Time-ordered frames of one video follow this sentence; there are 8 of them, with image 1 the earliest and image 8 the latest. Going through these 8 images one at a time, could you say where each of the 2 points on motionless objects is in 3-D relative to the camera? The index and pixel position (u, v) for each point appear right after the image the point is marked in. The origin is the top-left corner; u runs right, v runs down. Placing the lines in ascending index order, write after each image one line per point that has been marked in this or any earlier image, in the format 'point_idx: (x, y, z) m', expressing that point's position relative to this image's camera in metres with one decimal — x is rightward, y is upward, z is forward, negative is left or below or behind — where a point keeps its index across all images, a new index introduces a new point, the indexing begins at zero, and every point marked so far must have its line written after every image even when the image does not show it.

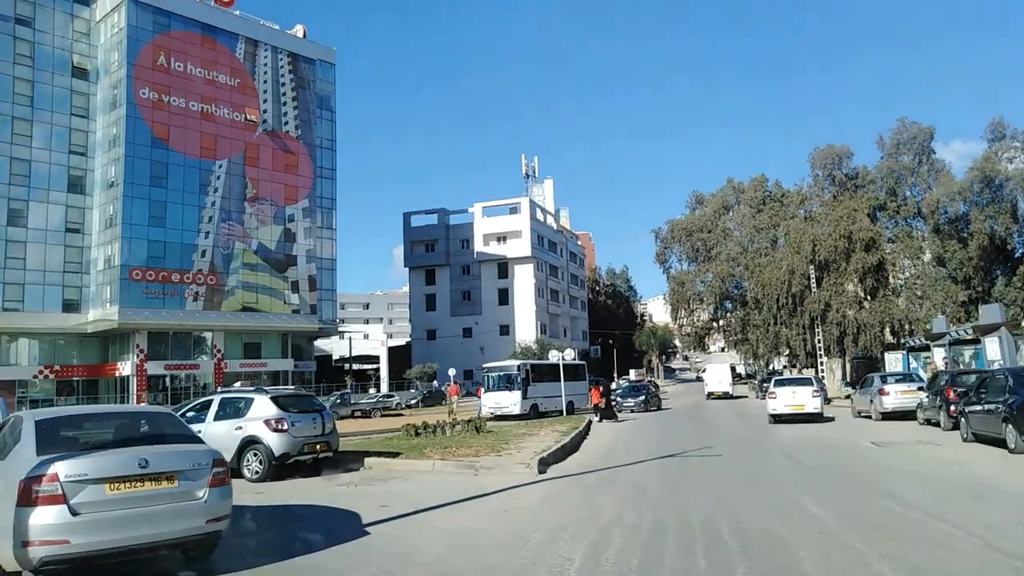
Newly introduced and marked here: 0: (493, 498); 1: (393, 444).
0: (-0.3, -2.9, +10.1) m
1: (-2.7, -3.5, +16.6) m
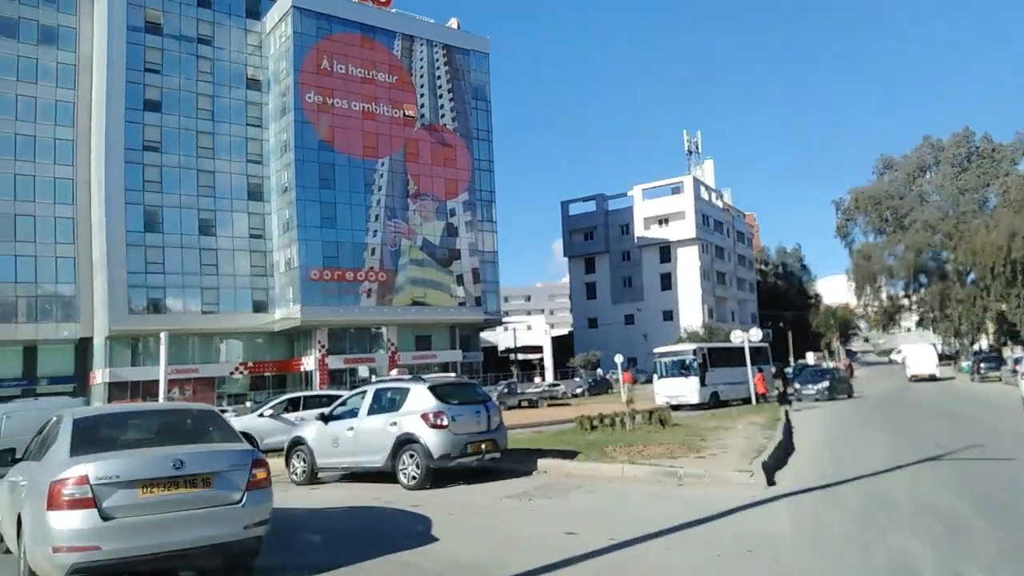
0: (+2.1, -2.4, +7.5) m
1: (+1.1, -3.0, +14.4) m
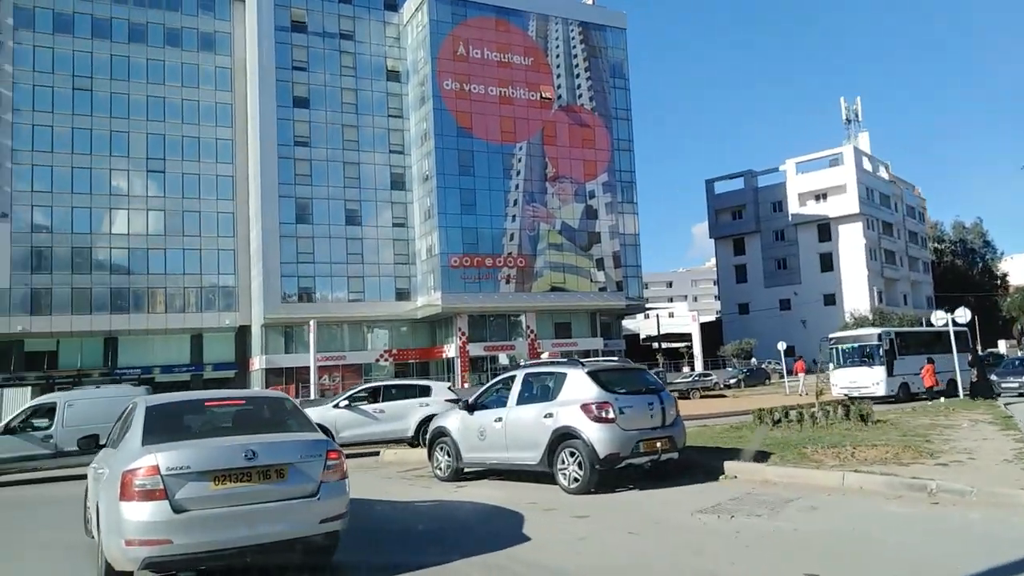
0: (+3.6, -2.0, +5.3) m
1: (+3.9, -2.5, +12.2) m
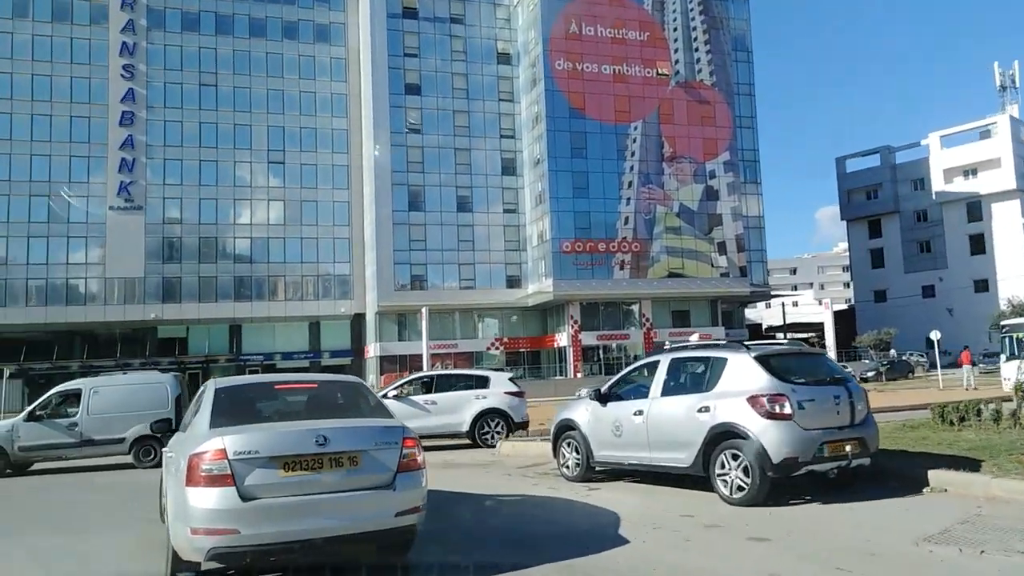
0: (+4.4, -1.6, +3.2) m
1: (+5.7, -2.1, +10.0) m
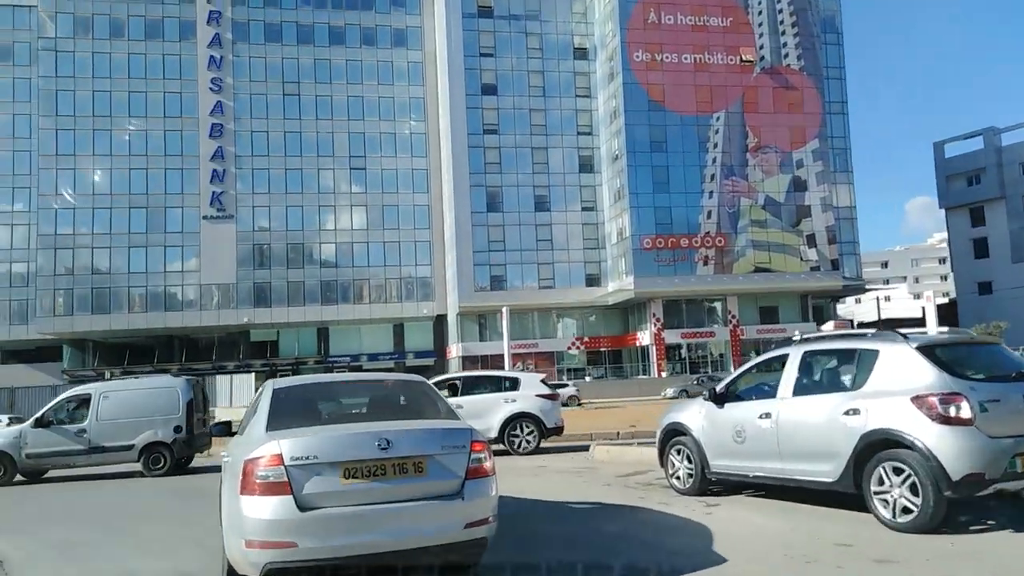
0: (+4.9, -1.5, +2.3) m
1: (+7.0, -1.9, +8.9) m
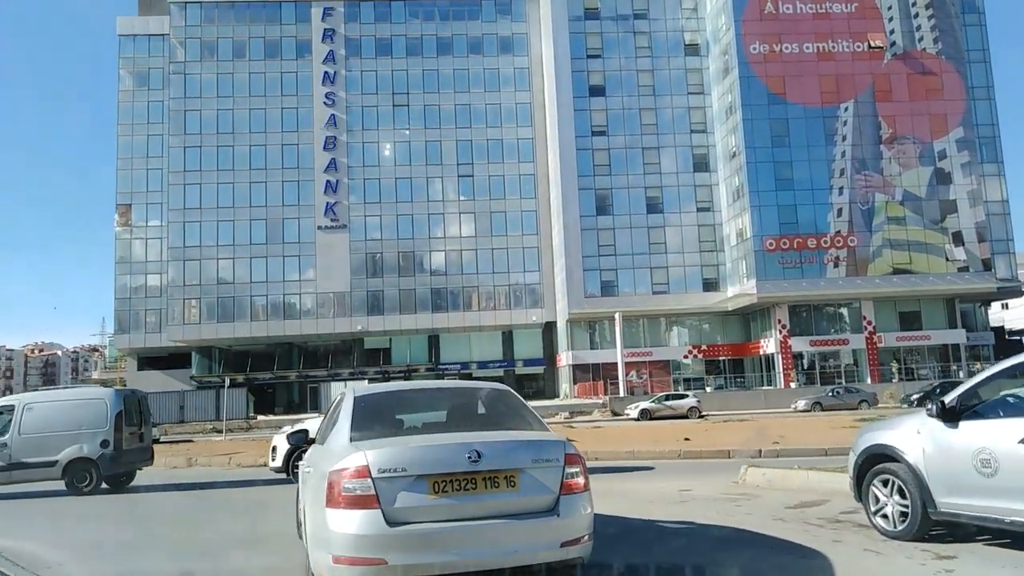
0: (+5.2, -1.2, -0.1) m
1: (+8.2, -1.7, +6.2) m
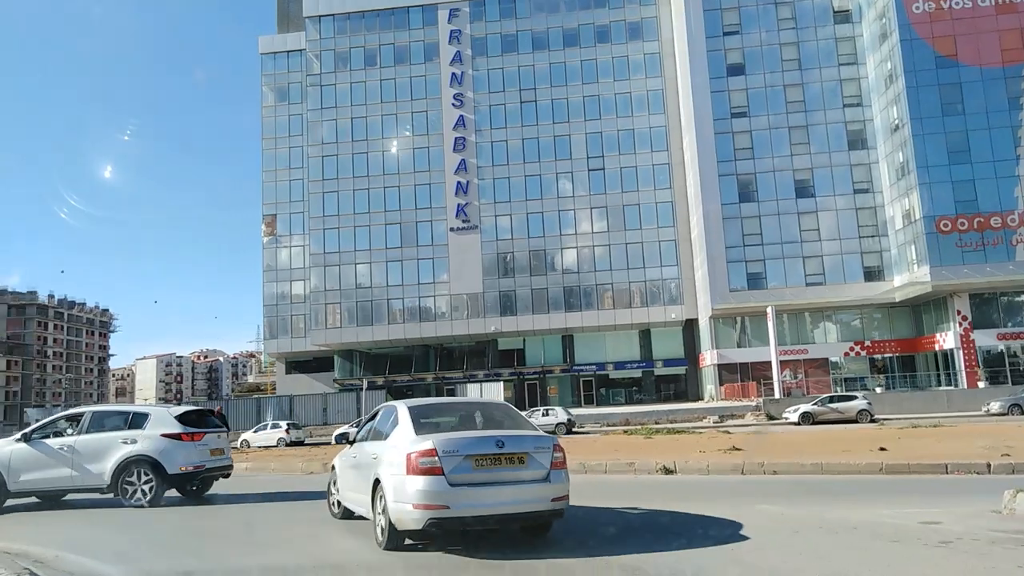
0: (+5.2, -0.8, -2.9) m
1: (+9.3, -1.1, +2.7) m
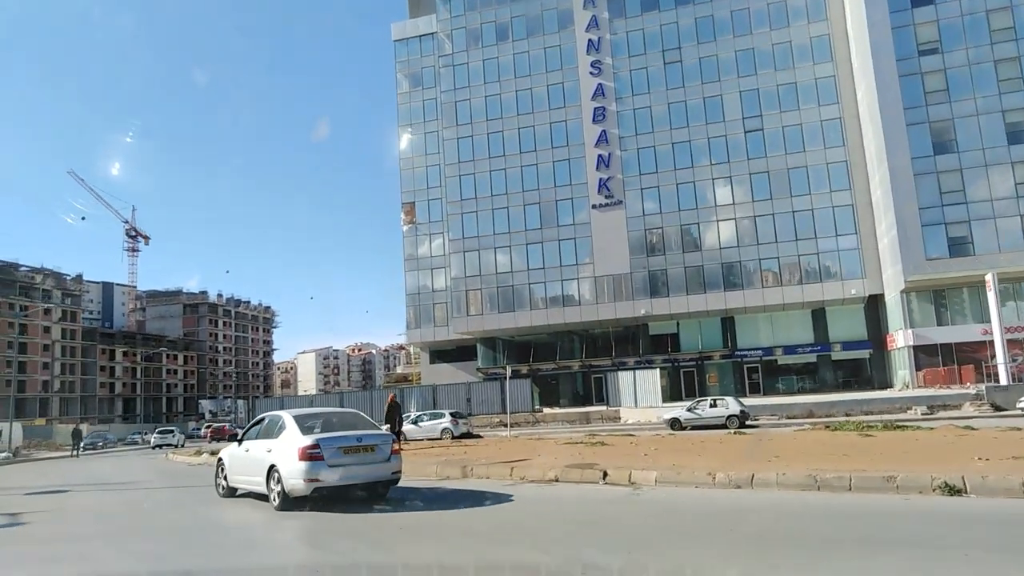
0: (+4.6, -0.1, -7.6) m
1: (+9.7, -0.3, -2.9) m
